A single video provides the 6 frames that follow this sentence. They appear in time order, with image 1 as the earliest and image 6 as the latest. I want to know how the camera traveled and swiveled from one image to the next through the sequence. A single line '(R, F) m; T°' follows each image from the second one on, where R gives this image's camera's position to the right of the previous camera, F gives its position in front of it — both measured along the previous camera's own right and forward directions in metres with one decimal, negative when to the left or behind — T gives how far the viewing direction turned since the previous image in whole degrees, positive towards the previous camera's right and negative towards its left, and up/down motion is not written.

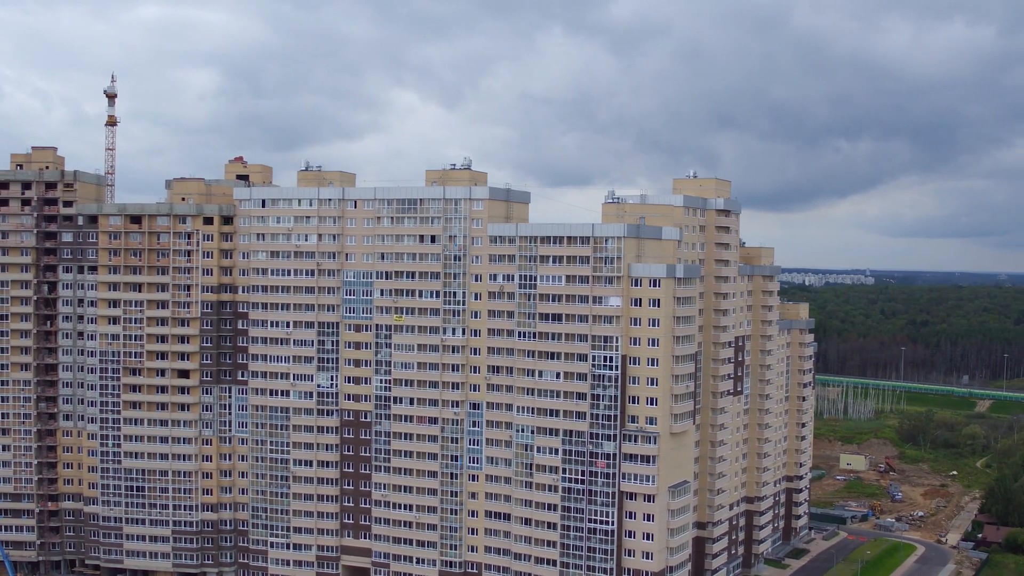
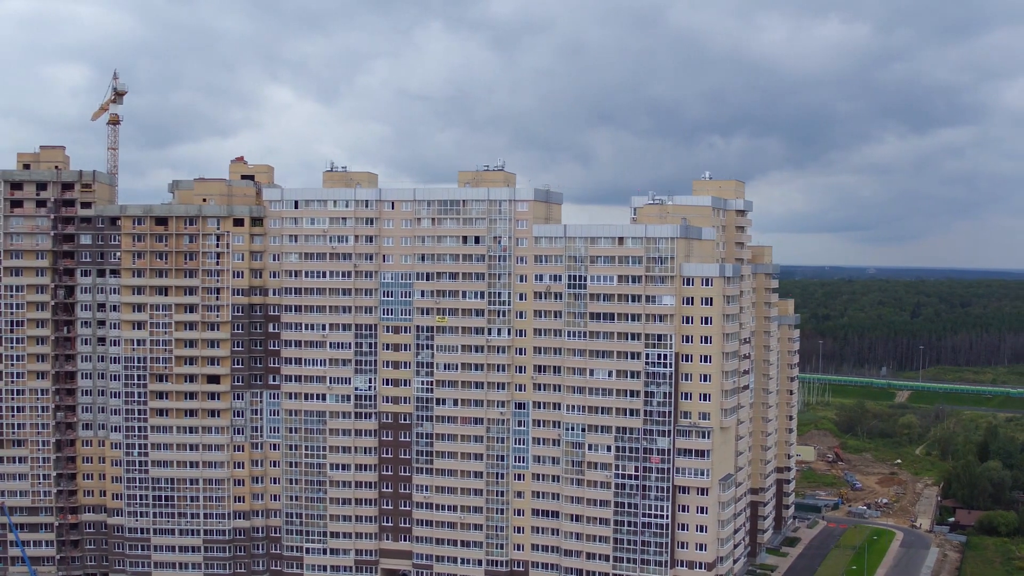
(-15.7, 0.0) m; +6°
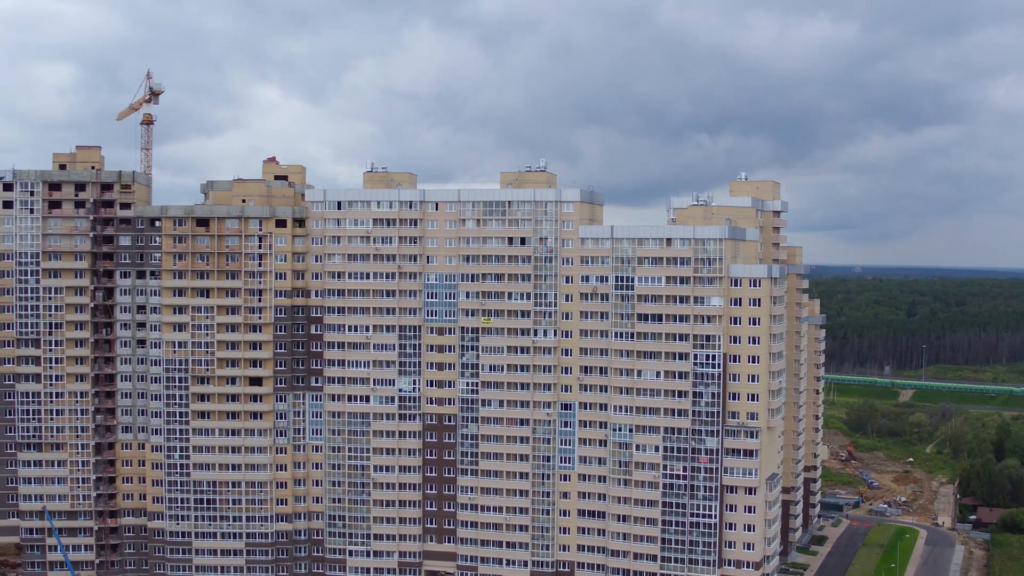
(-6.2, 0.0) m; +1°
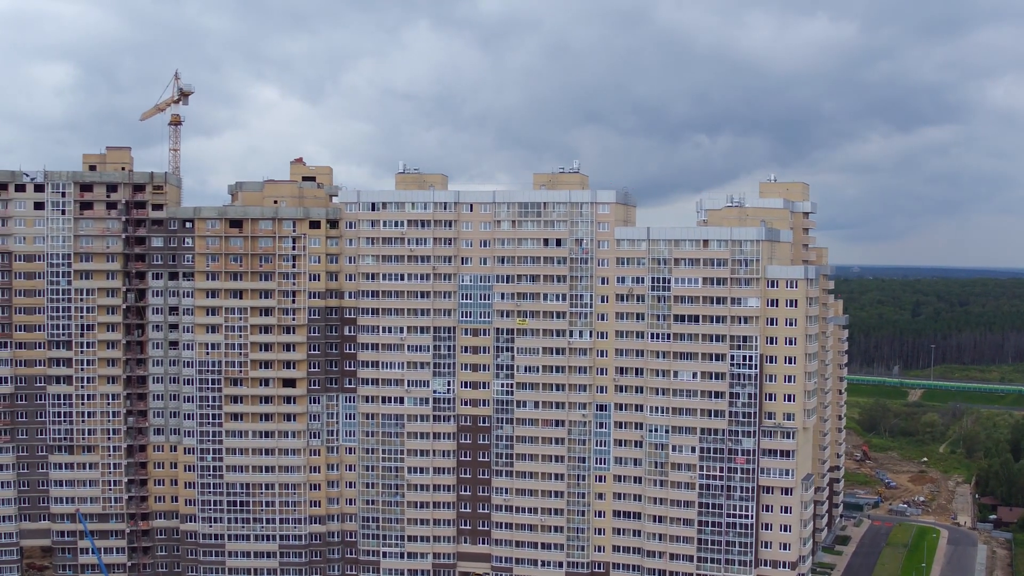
(-4.0, 0.0) m; 0°
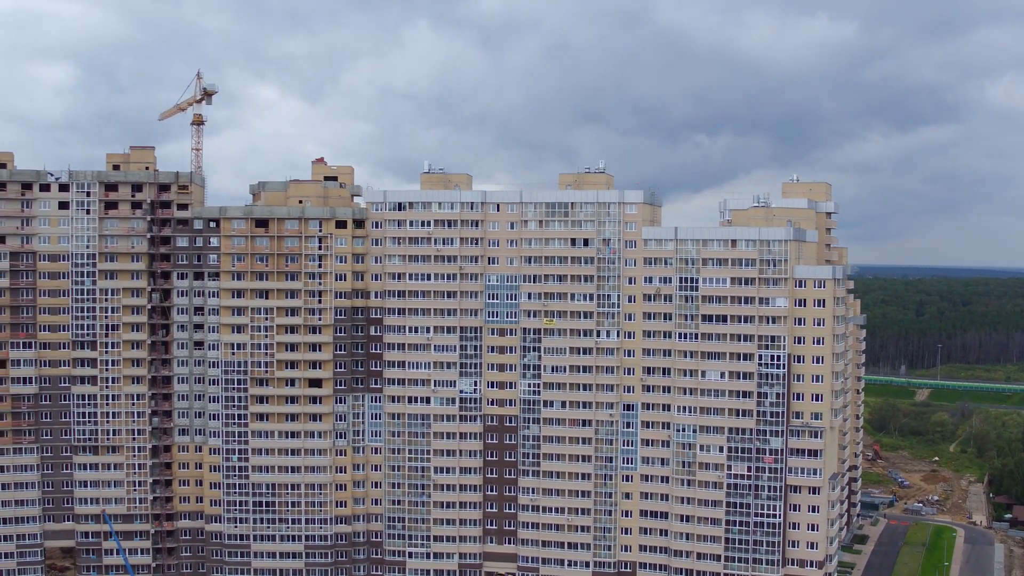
(-3.1, -0.1) m; 0°
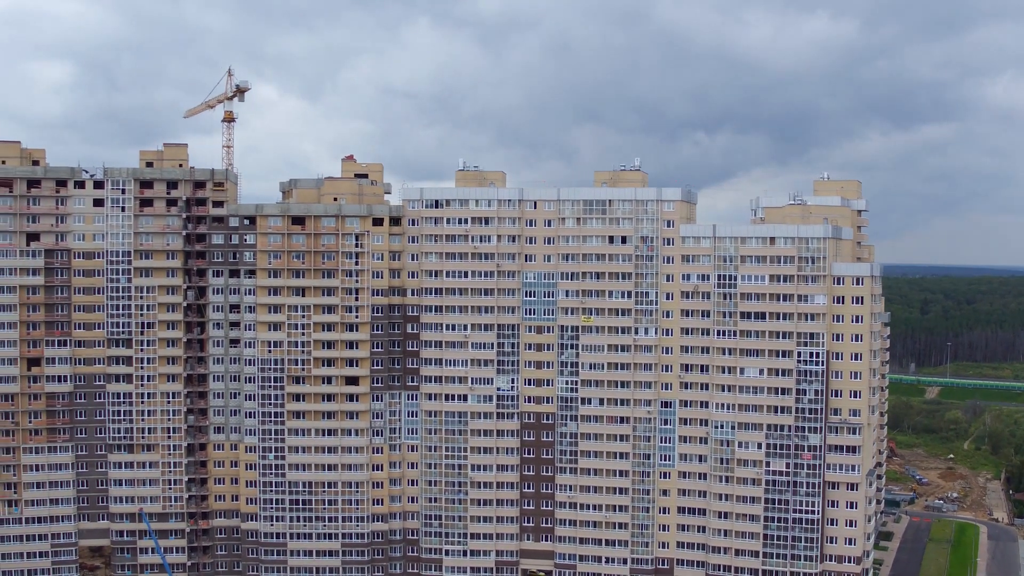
(-4.3, -0.2) m; 0°
